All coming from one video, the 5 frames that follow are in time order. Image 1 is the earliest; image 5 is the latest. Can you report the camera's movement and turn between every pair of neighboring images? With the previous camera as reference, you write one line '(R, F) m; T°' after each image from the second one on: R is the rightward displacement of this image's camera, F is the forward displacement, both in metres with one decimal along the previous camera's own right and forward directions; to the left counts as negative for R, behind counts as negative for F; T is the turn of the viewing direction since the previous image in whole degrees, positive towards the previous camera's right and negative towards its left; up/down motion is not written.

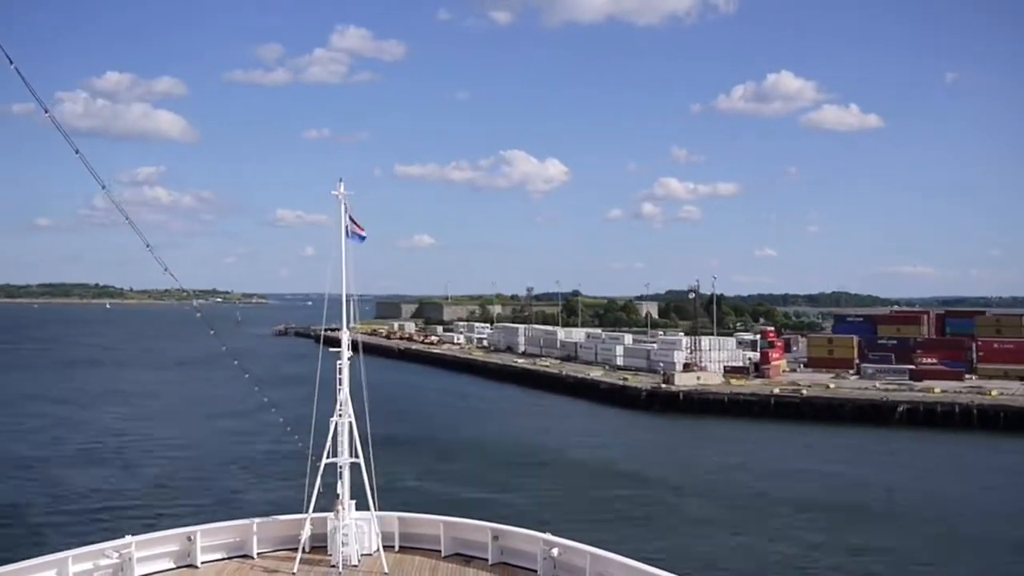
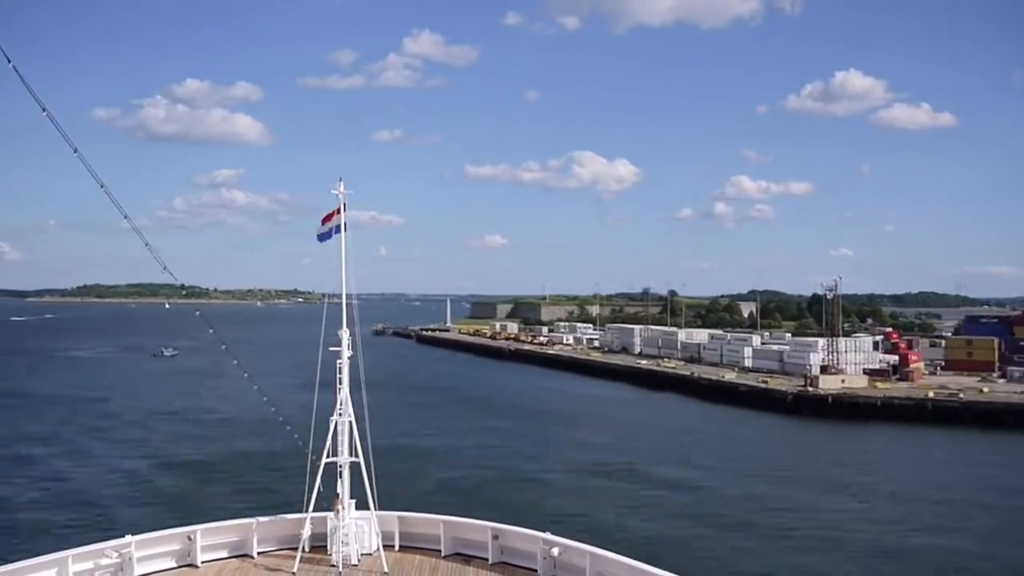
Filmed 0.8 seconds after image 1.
(+1.3, -0.1) m; -2°
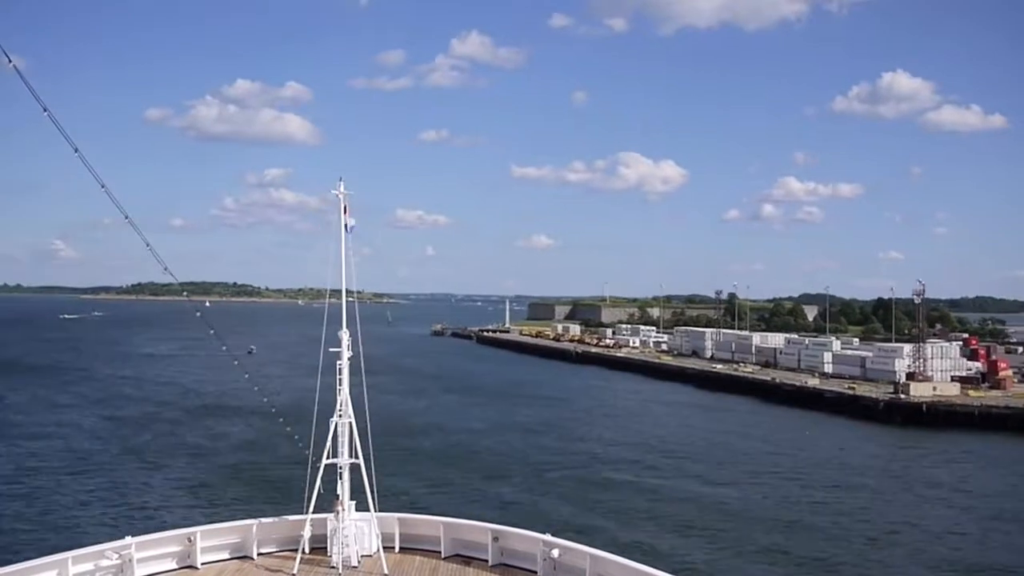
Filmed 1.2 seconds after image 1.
(+0.9, 0.0) m; -1°
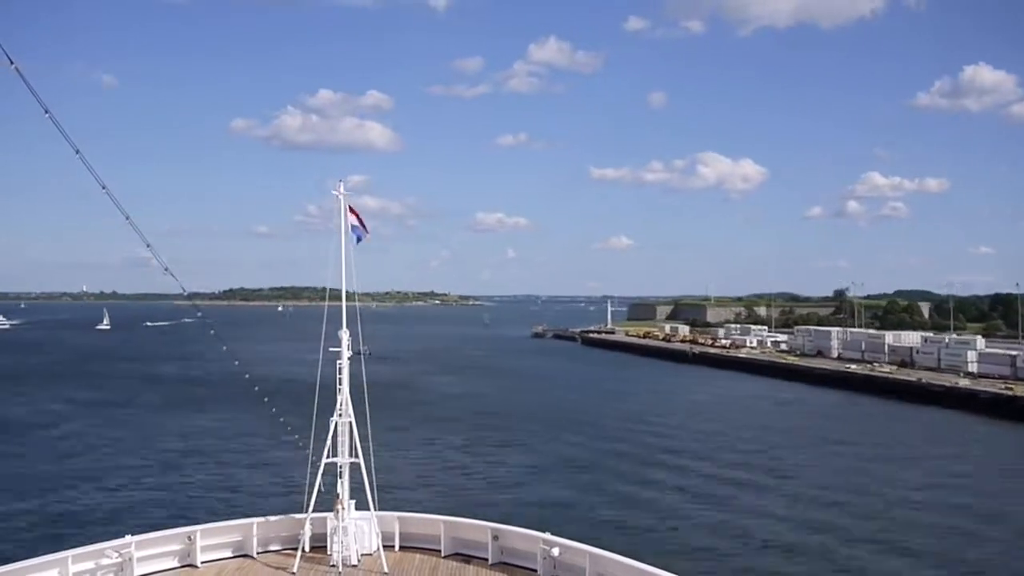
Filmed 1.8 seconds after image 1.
(+1.3, 0.0) m; -2°
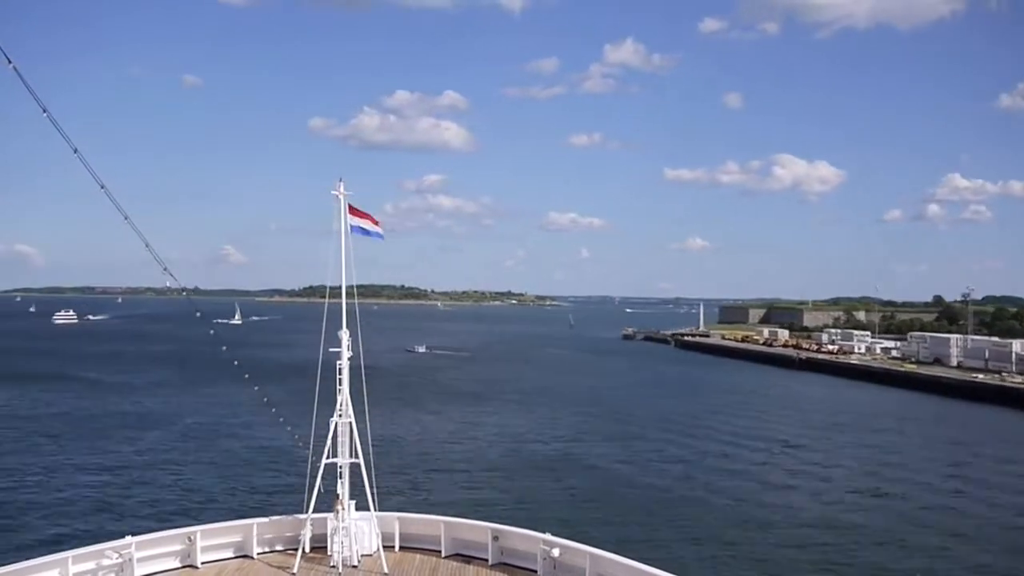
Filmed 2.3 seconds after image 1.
(+0.8, +0.1) m; -1°
